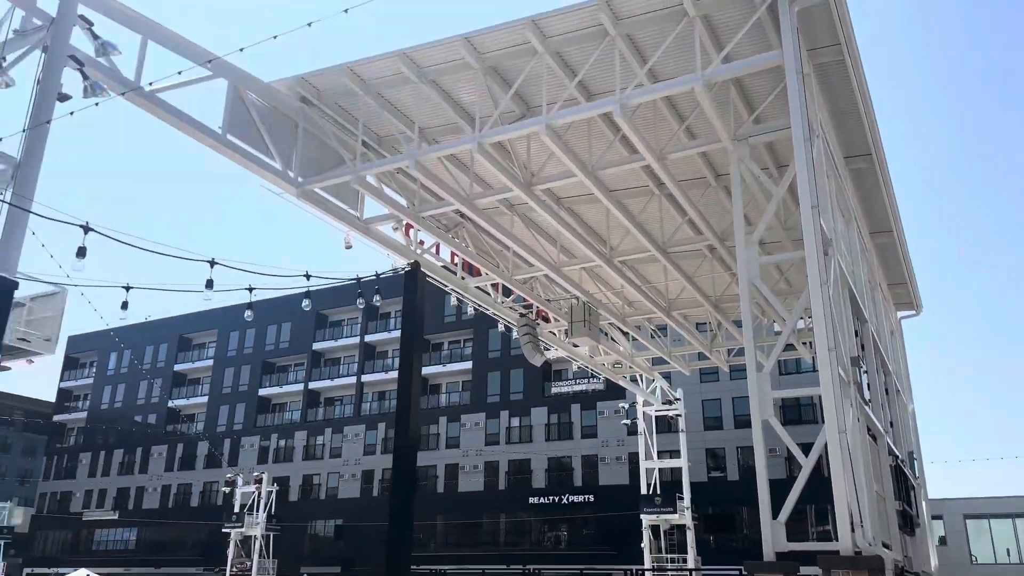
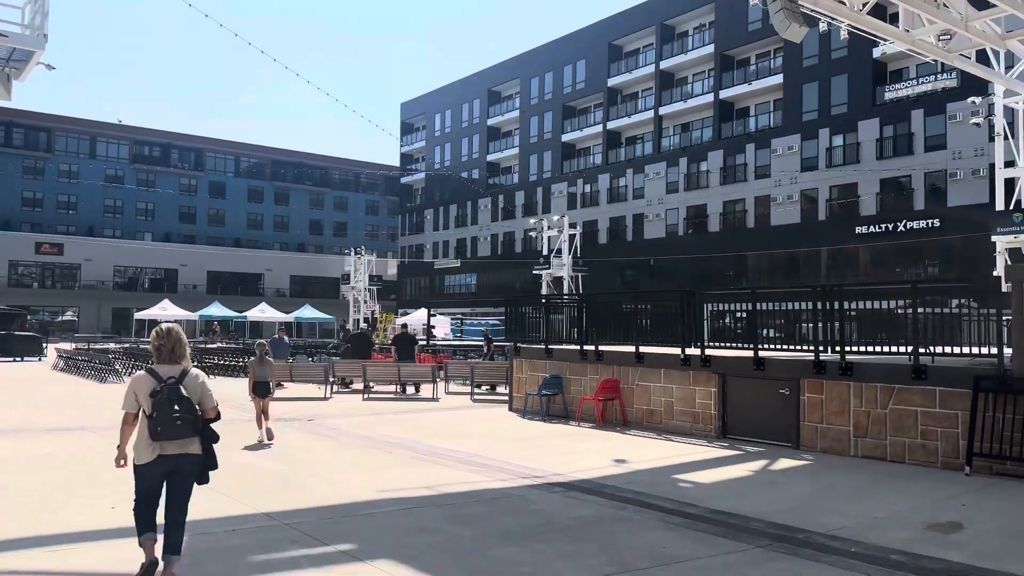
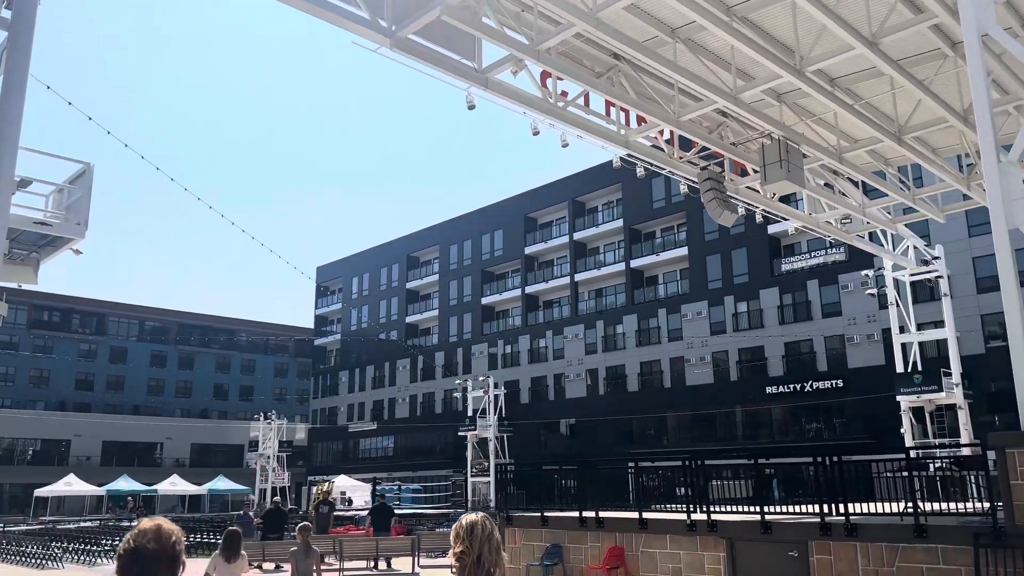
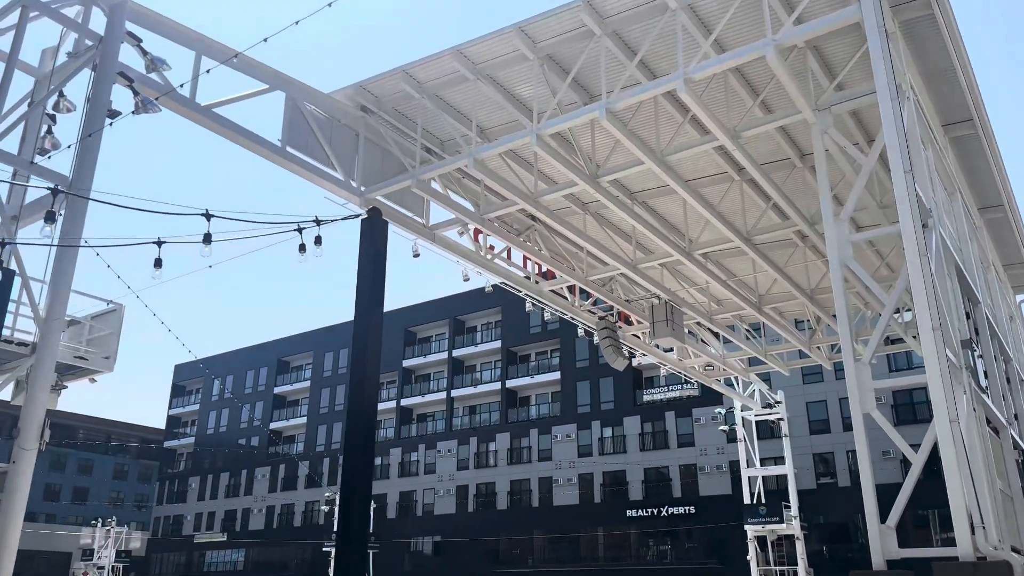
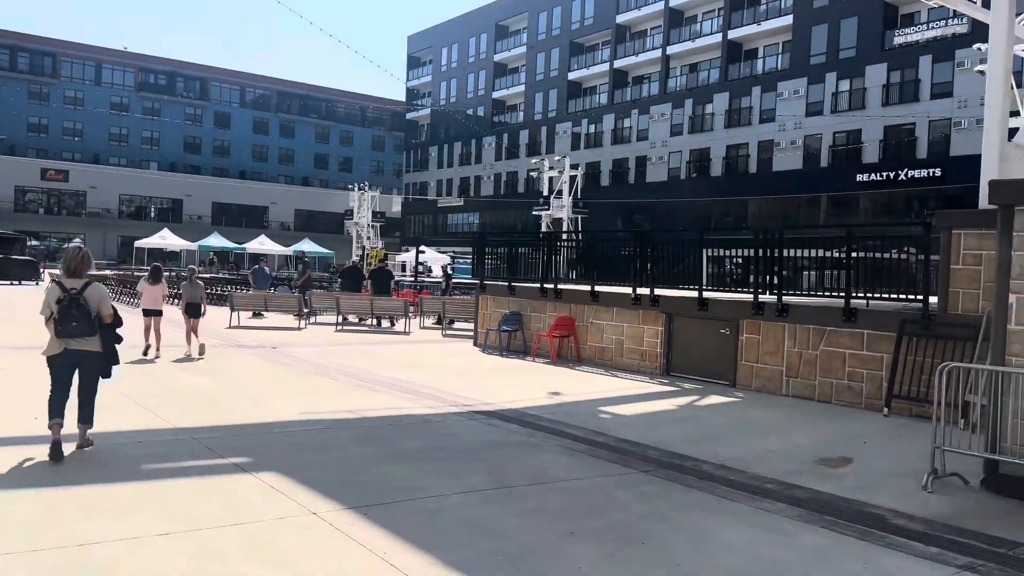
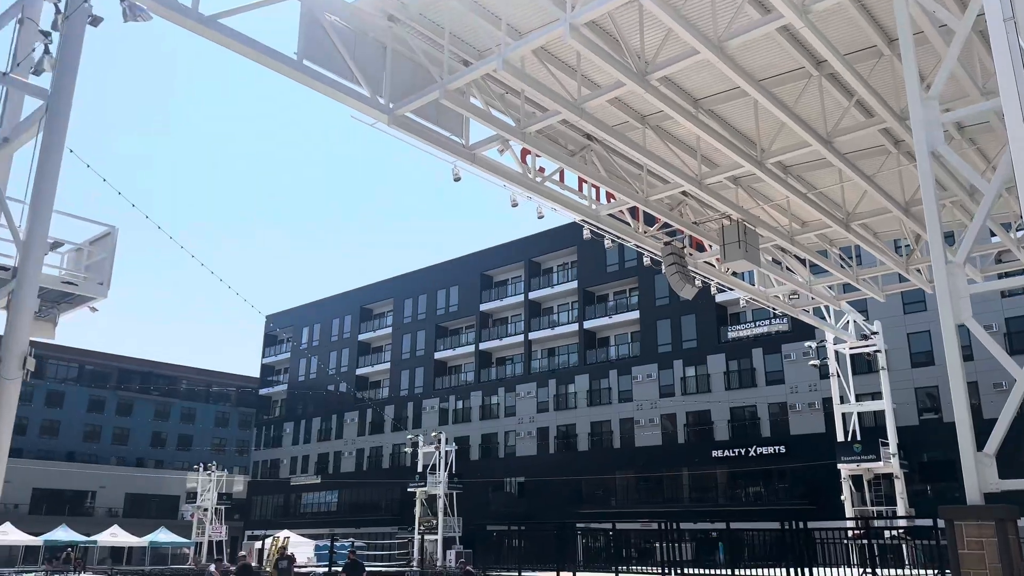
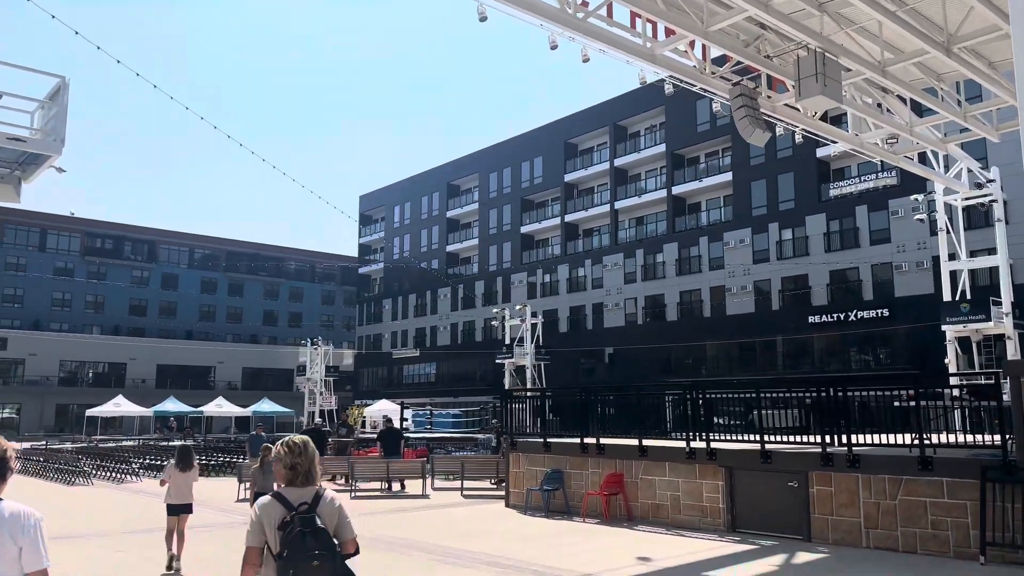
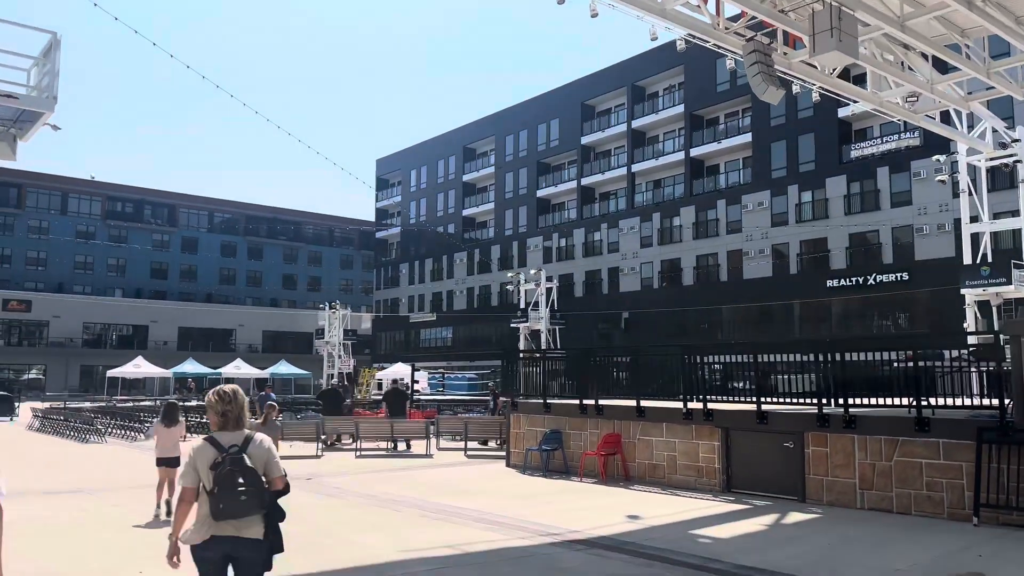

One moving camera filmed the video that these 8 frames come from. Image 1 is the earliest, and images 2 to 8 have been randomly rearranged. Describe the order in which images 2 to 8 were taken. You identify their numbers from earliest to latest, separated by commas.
4, 6, 3, 7, 8, 2, 5
